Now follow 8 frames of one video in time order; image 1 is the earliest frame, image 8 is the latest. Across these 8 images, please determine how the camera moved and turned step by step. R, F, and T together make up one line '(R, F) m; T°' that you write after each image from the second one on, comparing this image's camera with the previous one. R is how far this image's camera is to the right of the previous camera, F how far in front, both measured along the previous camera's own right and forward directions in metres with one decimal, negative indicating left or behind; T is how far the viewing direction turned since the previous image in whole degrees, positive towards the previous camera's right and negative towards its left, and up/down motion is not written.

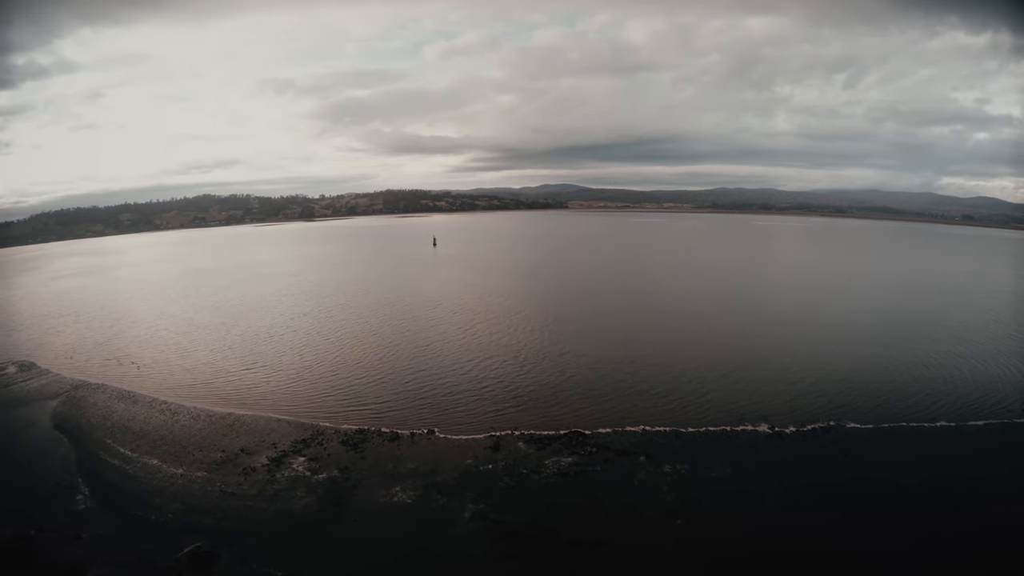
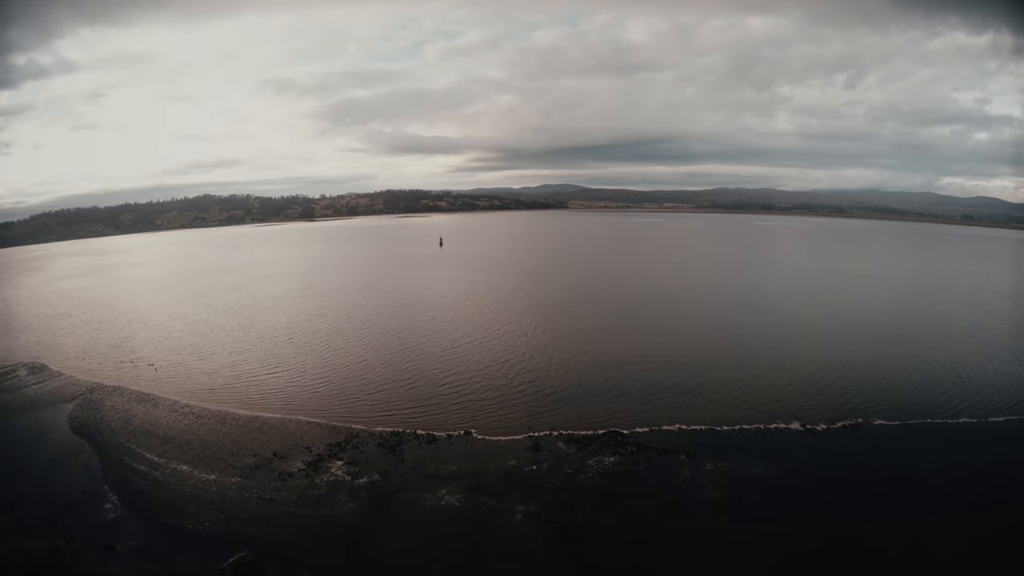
(-0.8, +0.2) m; 0°
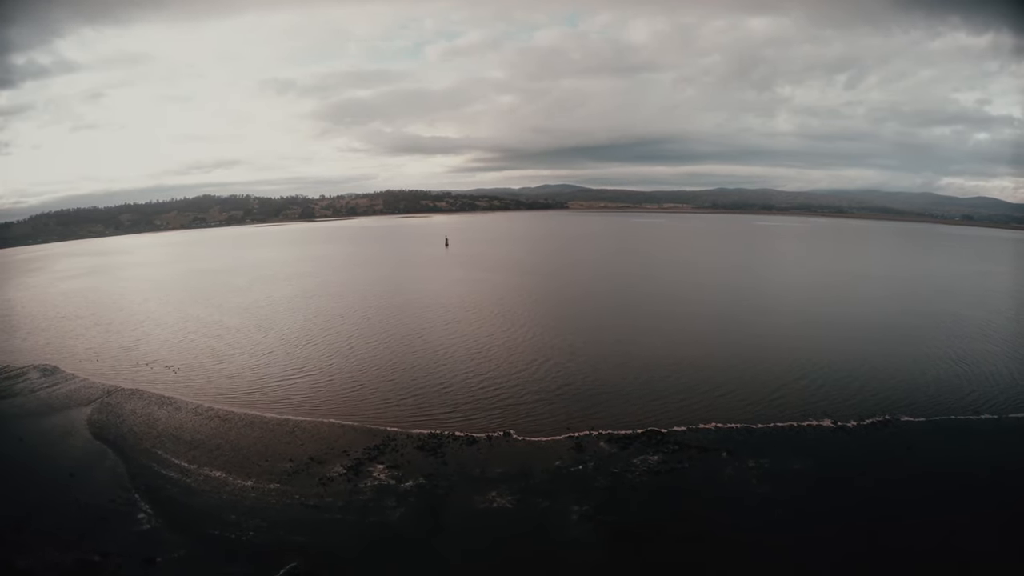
(-0.9, +0.2) m; 0°
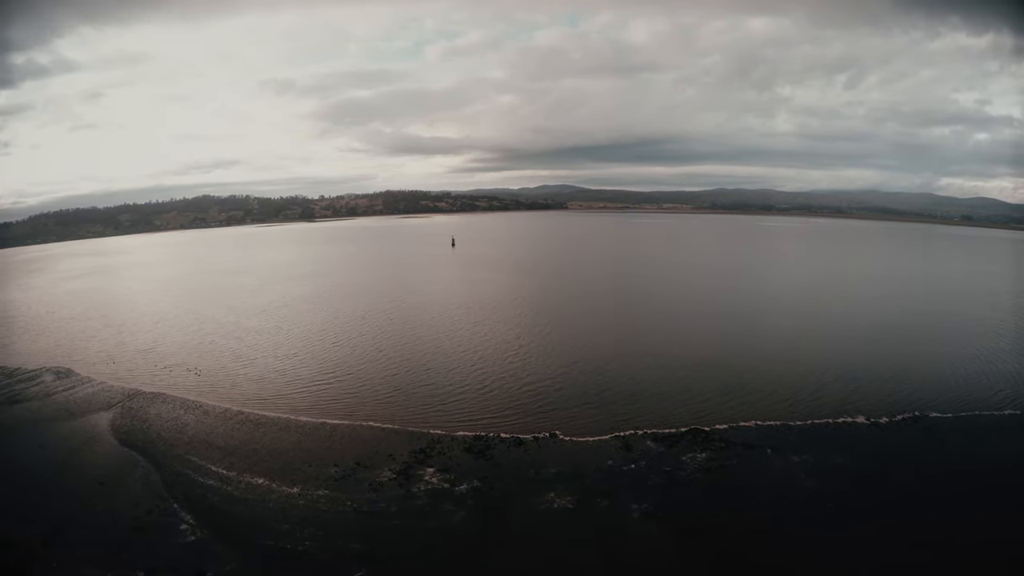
(-1.0, +0.2) m; 0°
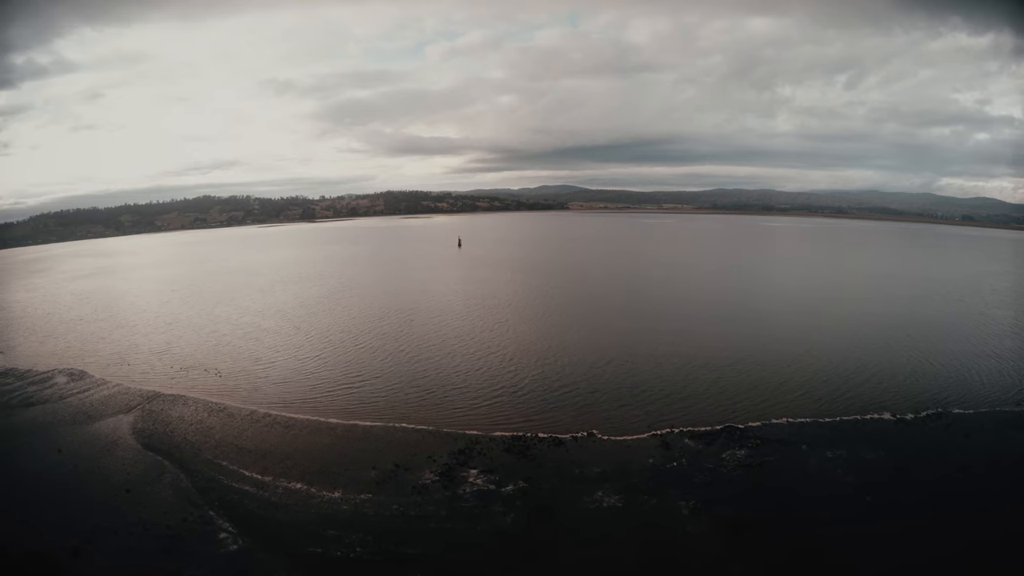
(-0.8, +0.1) m; 0°
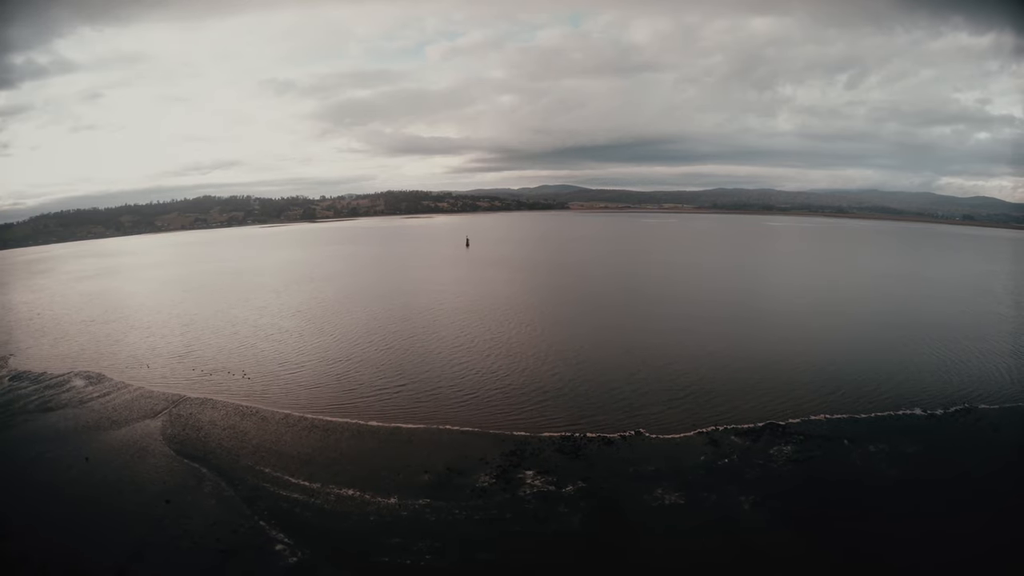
(-1.1, +0.2) m; 0°
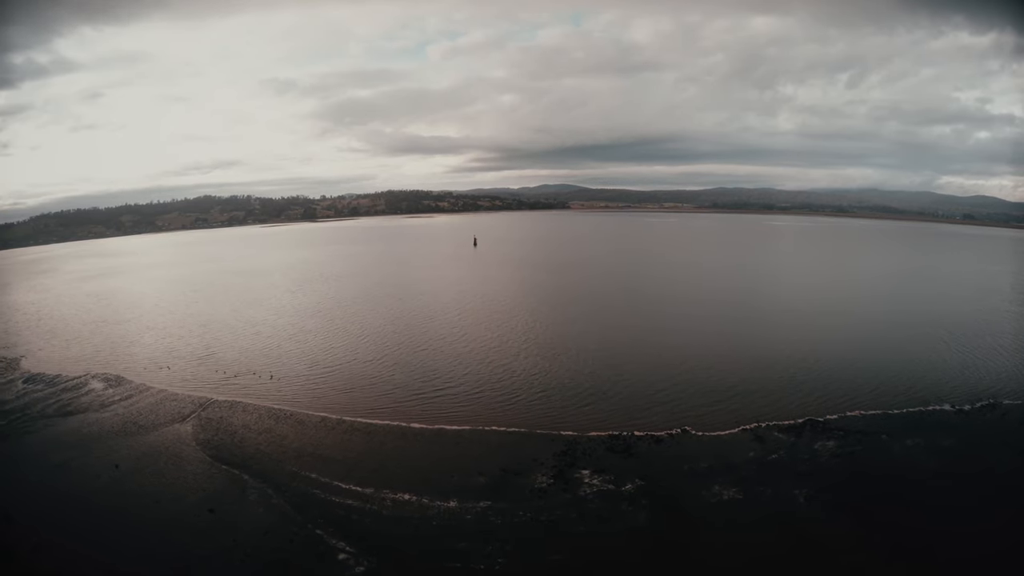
(-1.1, +0.1) m; 0°
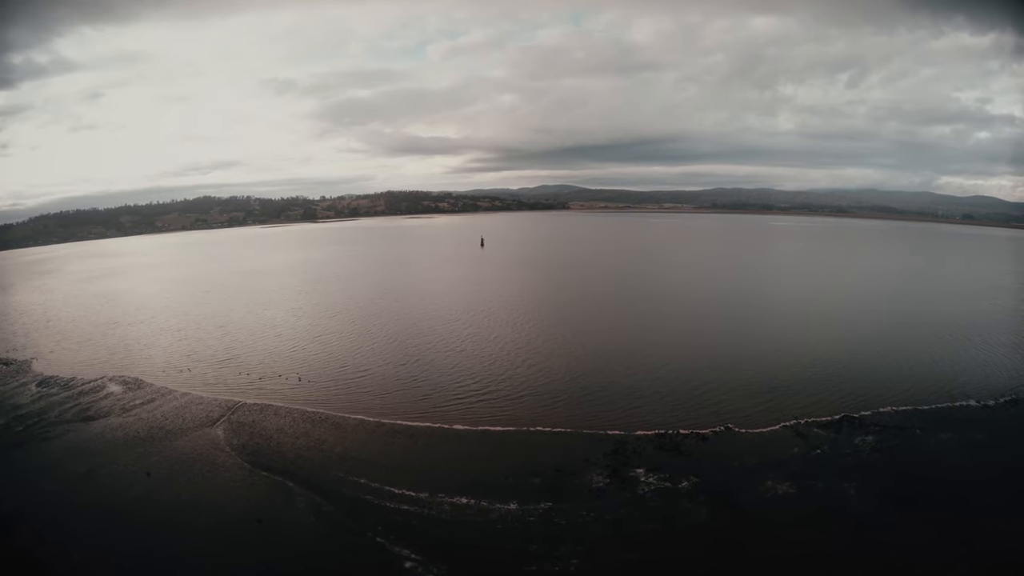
(-1.1, +0.2) m; 0°
